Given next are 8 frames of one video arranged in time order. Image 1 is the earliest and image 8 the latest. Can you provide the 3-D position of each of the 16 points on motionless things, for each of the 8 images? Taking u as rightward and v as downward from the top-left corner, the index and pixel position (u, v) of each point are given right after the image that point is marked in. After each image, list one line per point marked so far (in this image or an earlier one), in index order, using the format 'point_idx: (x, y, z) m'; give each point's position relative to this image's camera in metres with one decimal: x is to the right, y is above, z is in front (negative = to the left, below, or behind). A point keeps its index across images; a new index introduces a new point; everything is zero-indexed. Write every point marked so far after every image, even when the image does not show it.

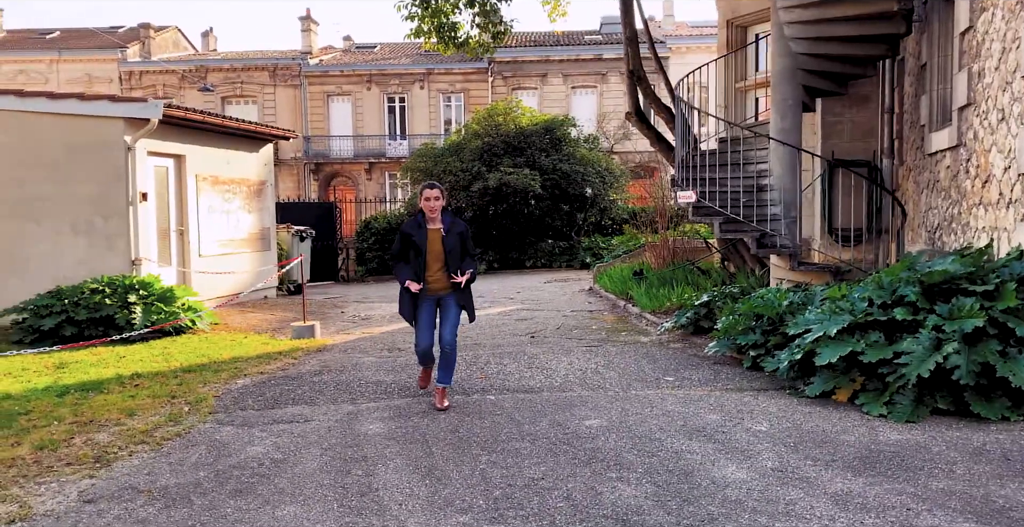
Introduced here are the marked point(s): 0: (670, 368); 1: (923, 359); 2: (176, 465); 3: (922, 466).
0: (+1.2, -0.8, +6.4) m
1: (+2.3, -0.5, +4.6) m
2: (-1.8, -1.1, +4.5) m
3: (+1.9, -1.0, +3.8) m
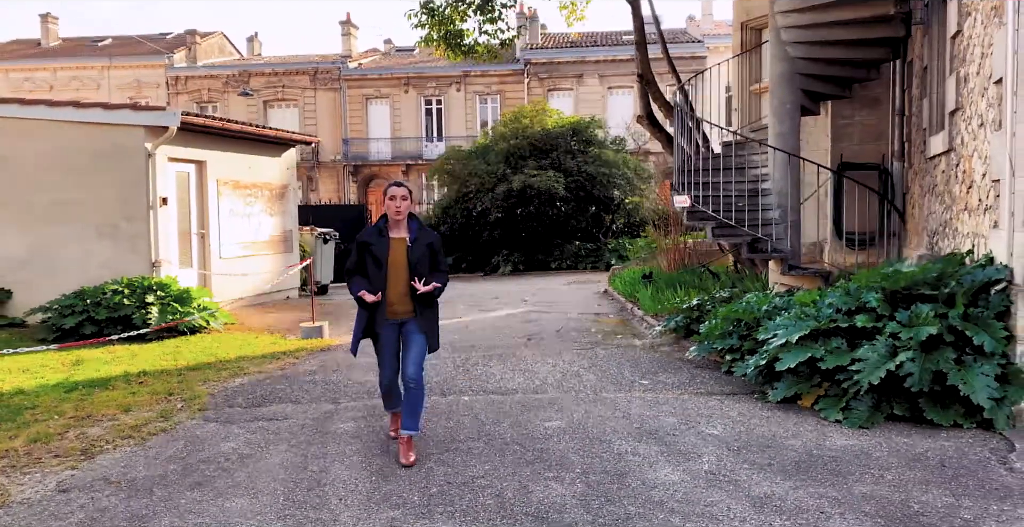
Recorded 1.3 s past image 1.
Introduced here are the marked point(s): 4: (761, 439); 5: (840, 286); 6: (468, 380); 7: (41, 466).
0: (+1.1, -0.9, +6.5) m
1: (+2.1, -0.6, +4.6) m
2: (-2.1, -1.1, +4.7) m
3: (+1.6, -1.0, +3.9) m
4: (+1.4, -1.0, +4.5) m
5: (+2.2, -0.1, +5.5) m
6: (-0.4, -0.9, +6.4) m
7: (-2.7, -1.2, +4.7) m
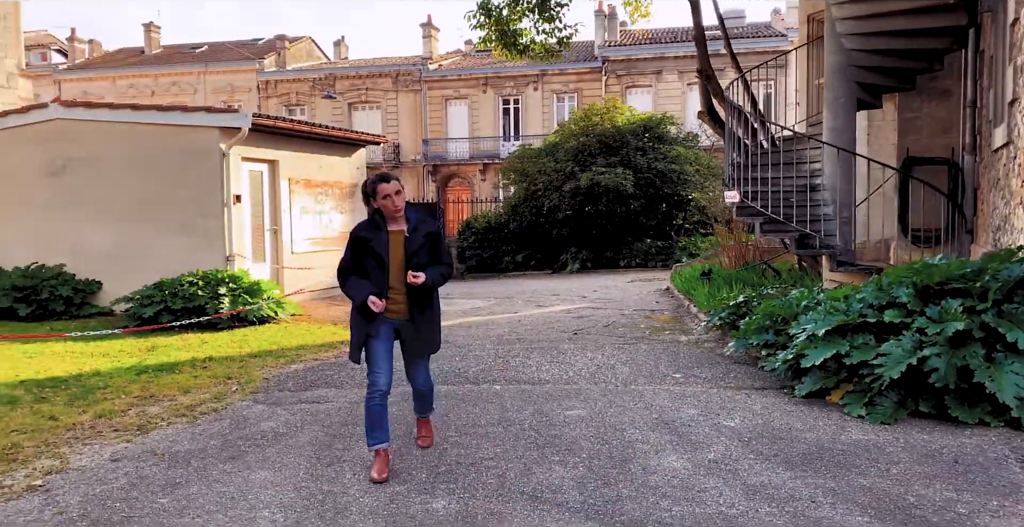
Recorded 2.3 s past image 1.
0: (+1.4, -0.8, +6.5) m
1: (+2.2, -0.5, +4.5) m
2: (-1.9, -1.1, +5.1) m
3: (+1.7, -1.0, +3.9) m
4: (+1.5, -0.9, +4.5) m
5: (+2.4, -0.1, +5.4) m
6: (-0.1, -0.9, +6.5) m
7: (-2.6, -1.1, +5.1) m
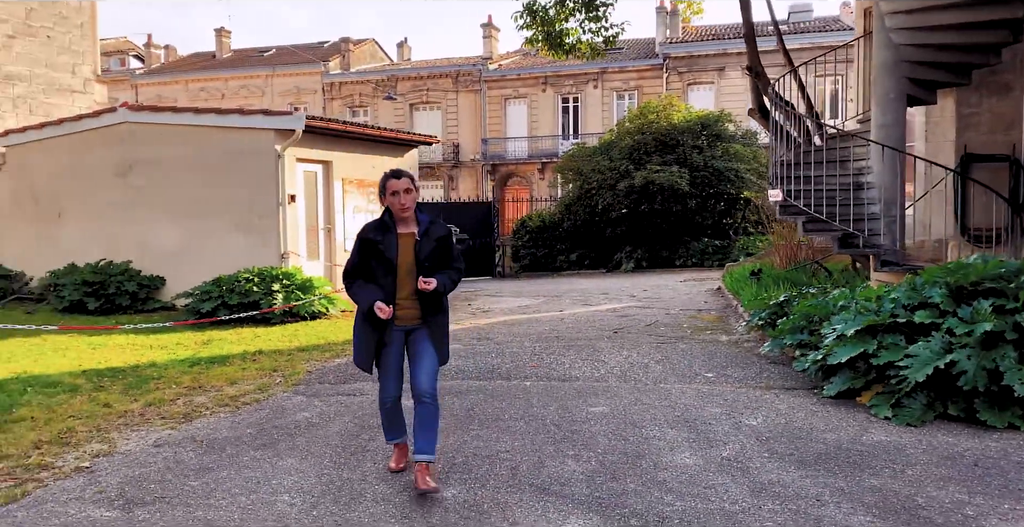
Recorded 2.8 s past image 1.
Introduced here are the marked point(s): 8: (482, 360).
0: (+1.7, -0.8, +6.5) m
1: (+2.3, -0.5, +4.5) m
2: (-1.8, -1.0, +5.3) m
3: (+1.7, -0.9, +3.8) m
4: (+1.6, -0.9, +4.4) m
5: (+2.6, -0.1, +5.3) m
6: (+0.2, -0.9, +6.6) m
7: (-2.4, -1.1, +5.4) m
8: (-0.2, -0.9, +7.2) m
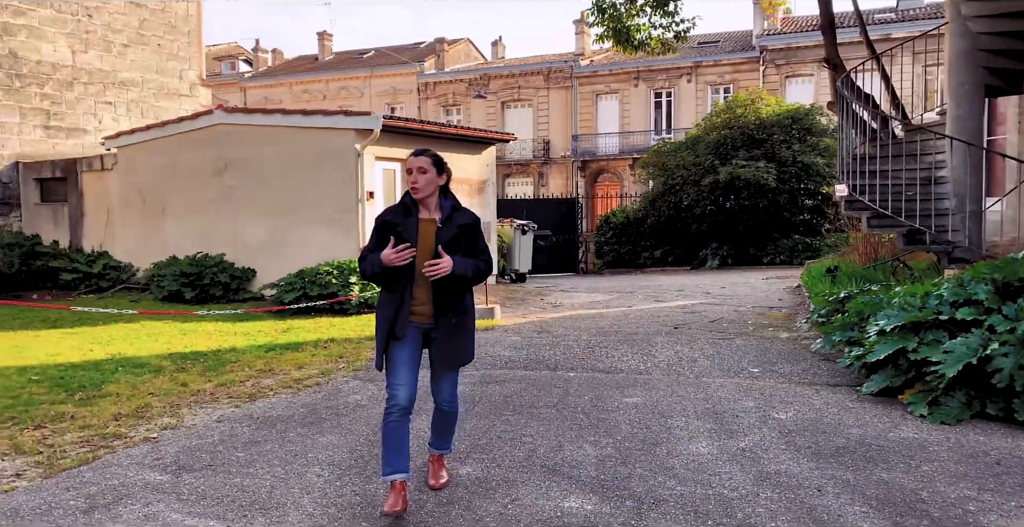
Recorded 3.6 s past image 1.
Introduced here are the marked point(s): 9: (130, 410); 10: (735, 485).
0: (+2.0, -0.8, +6.4) m
1: (+2.4, -0.5, +4.4) m
2: (-1.5, -1.0, +5.7) m
3: (+1.8, -0.9, +3.8) m
4: (+1.7, -0.9, +4.4) m
5: (+2.8, -0.1, +5.2) m
6: (+0.6, -0.8, +6.8) m
7: (-2.2, -1.0, +5.9) m
8: (+0.2, -0.8, +7.4) m
9: (-2.7, -1.0, +5.7) m
10: (+1.0, -1.0, +3.5) m
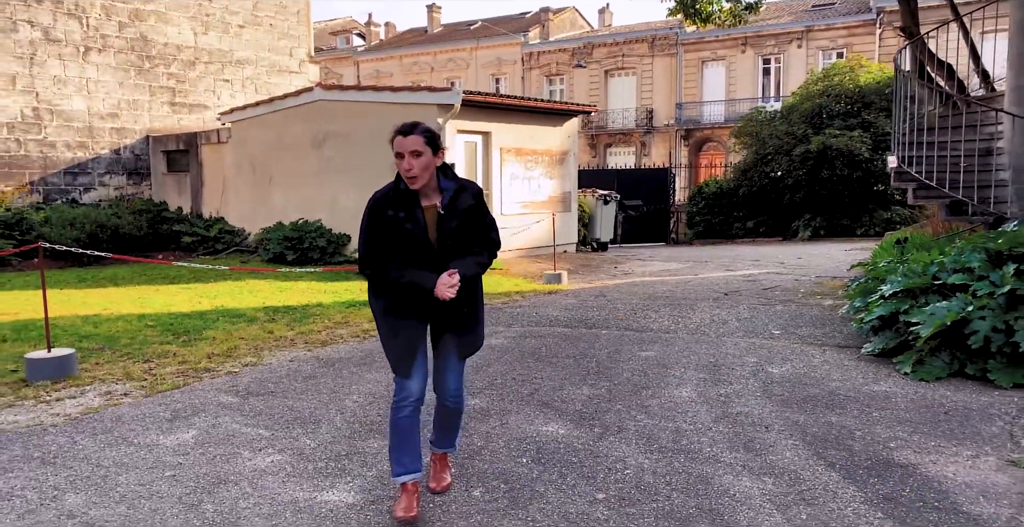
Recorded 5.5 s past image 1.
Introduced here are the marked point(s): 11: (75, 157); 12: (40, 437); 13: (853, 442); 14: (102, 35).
0: (+2.4, -0.5, +6.8) m
1: (+2.5, -0.3, +4.7) m
2: (-1.2, -0.7, +6.6) m
3: (+1.8, -0.8, +4.2) m
4: (+1.8, -0.7, +4.9) m
5: (+3.0, +0.1, +5.4) m
6: (+1.0, -0.5, +7.3) m
7: (-1.8, -0.7, +6.8) m
8: (+0.7, -0.5, +8.0) m
9: (-2.4, -0.7, +6.7) m
10: (+0.9, -0.8, +4.1) m
11: (-7.8, +1.9, +14.4) m
12: (-2.4, -0.9, +4.2) m
13: (+1.6, -0.8, +3.7) m
14: (-7.4, +4.1, +14.6) m
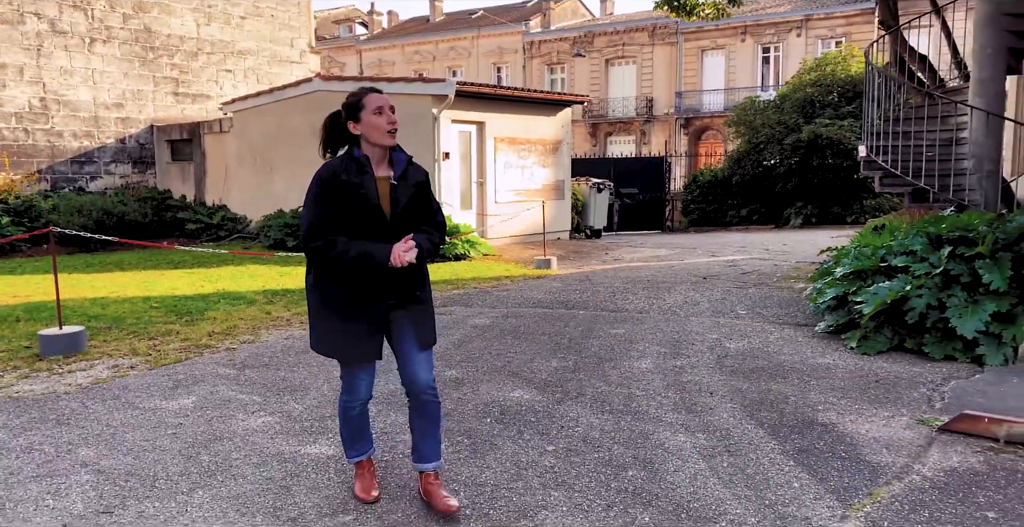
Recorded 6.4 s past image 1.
0: (+2.2, -0.4, +7.2) m
1: (+2.3, -0.2, +5.1) m
2: (-1.4, -0.6, +7.0) m
3: (+1.6, -0.6, +4.6) m
4: (+1.6, -0.6, +5.3) m
5: (+2.8, +0.2, +5.8) m
6: (+0.9, -0.4, +7.7) m
7: (-2.0, -0.6, +7.3) m
8: (+0.6, -0.3, +8.4) m
9: (-2.5, -0.6, +7.1) m
10: (+0.8, -0.7, +4.5) m
11: (-7.9, +2.2, +14.9) m
12: (-2.6, -0.8, +4.6) m
13: (+1.4, -0.7, +4.1) m
14: (-7.5, +4.4, +15.0) m
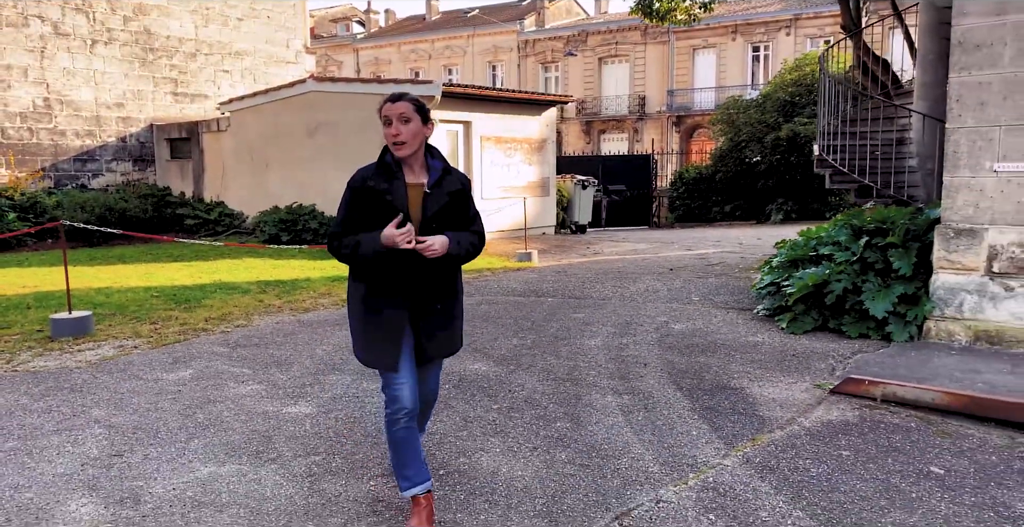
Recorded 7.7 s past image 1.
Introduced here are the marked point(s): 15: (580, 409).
0: (+2.0, -0.3, +7.8) m
1: (+2.1, -0.2, +5.7) m
2: (-1.6, -0.5, +7.6) m
3: (+1.3, -0.6, +5.2) m
4: (+1.4, -0.5, +5.9) m
5: (+2.6, +0.3, +6.4) m
6: (+0.6, -0.3, +8.3) m
7: (-2.3, -0.5, +7.9) m
8: (+0.3, -0.2, +9.0) m
9: (-2.8, -0.5, +7.7) m
10: (+0.5, -0.6, +5.1) m
11: (-8.2, +2.3, +15.4) m
12: (-2.8, -0.7, +5.2) m
13: (+1.1, -0.6, +4.7) m
14: (-7.7, +4.5, +15.5) m
15: (+0.3, -0.7, +4.0) m
